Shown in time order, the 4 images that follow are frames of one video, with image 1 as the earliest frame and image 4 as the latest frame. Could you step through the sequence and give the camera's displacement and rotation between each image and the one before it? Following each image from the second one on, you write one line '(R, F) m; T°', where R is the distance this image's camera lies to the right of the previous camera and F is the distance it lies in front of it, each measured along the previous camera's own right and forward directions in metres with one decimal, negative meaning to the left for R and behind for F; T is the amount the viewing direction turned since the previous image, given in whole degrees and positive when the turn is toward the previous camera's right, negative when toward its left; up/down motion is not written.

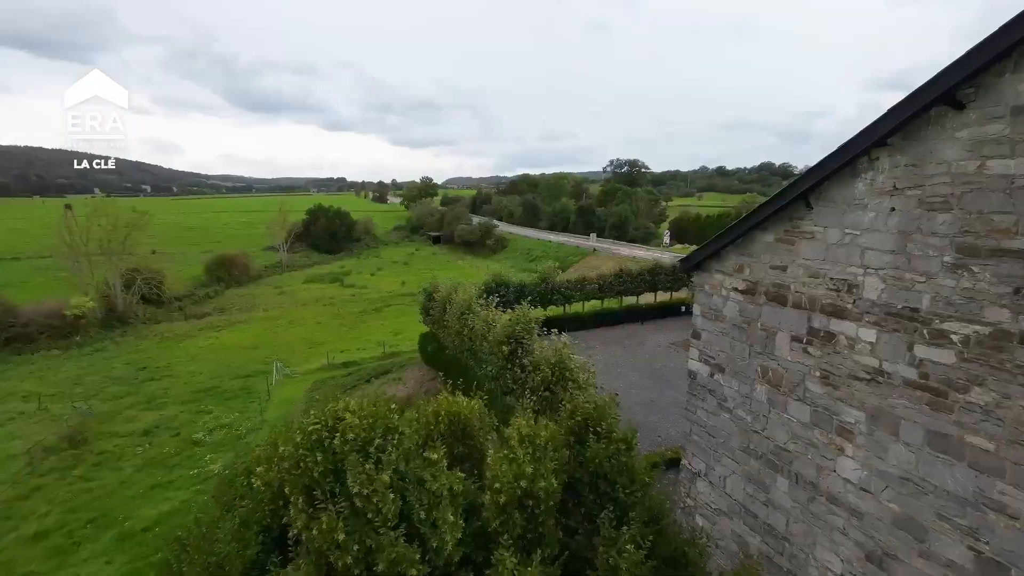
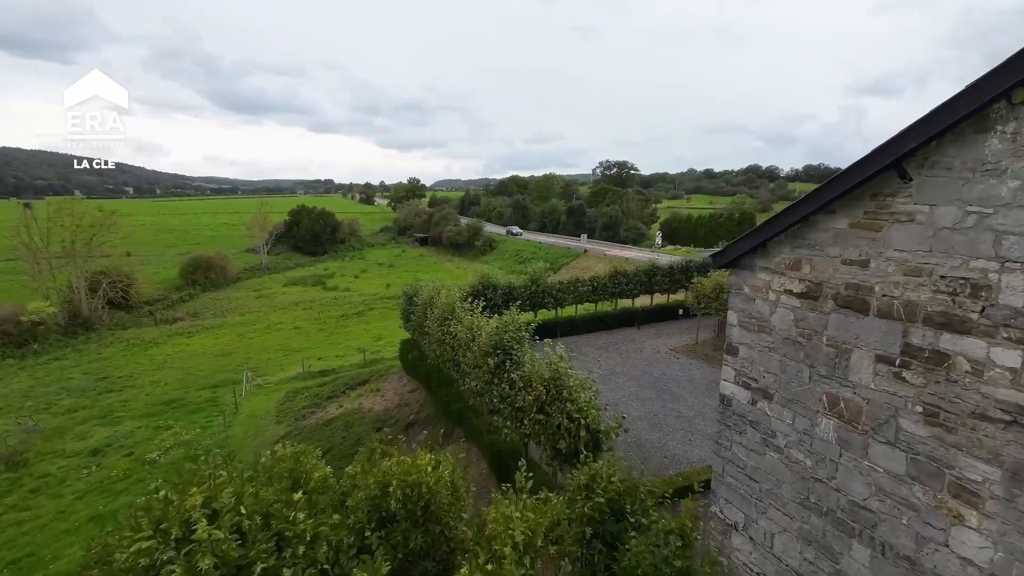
(+0.1, +1.9) m; +1°
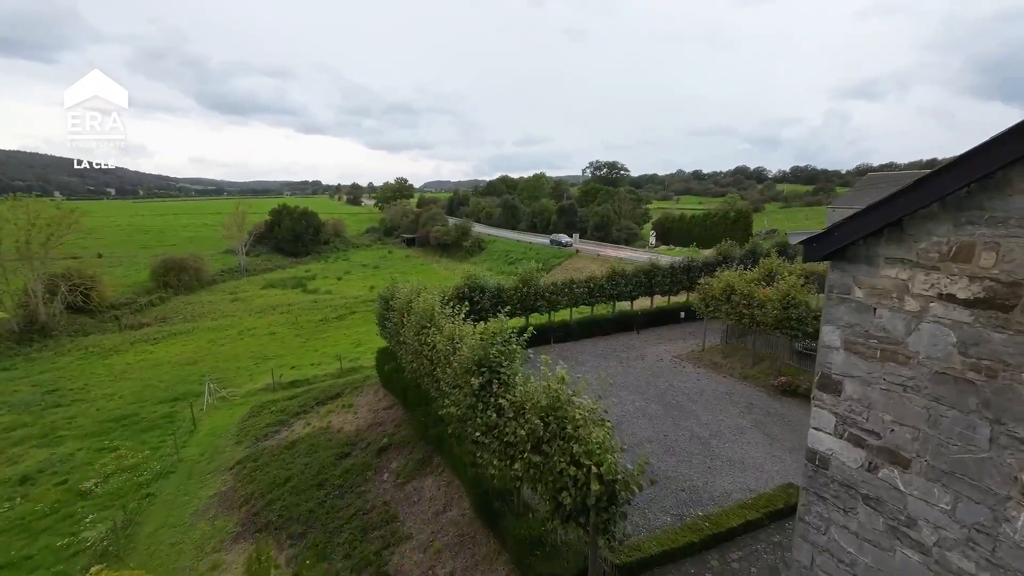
(0.0, +2.3) m; +1°
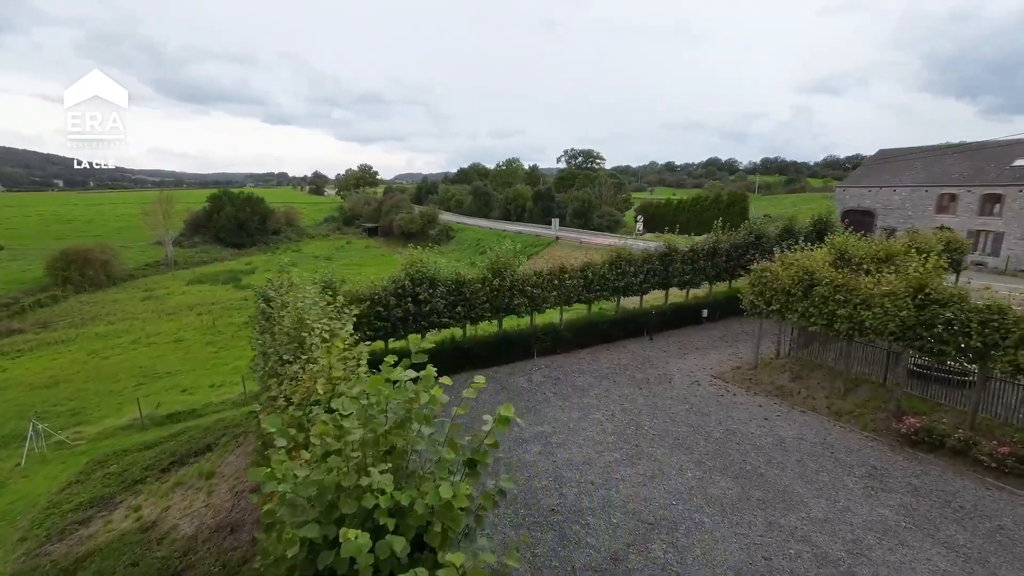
(+0.3, +7.5) m; +3°
